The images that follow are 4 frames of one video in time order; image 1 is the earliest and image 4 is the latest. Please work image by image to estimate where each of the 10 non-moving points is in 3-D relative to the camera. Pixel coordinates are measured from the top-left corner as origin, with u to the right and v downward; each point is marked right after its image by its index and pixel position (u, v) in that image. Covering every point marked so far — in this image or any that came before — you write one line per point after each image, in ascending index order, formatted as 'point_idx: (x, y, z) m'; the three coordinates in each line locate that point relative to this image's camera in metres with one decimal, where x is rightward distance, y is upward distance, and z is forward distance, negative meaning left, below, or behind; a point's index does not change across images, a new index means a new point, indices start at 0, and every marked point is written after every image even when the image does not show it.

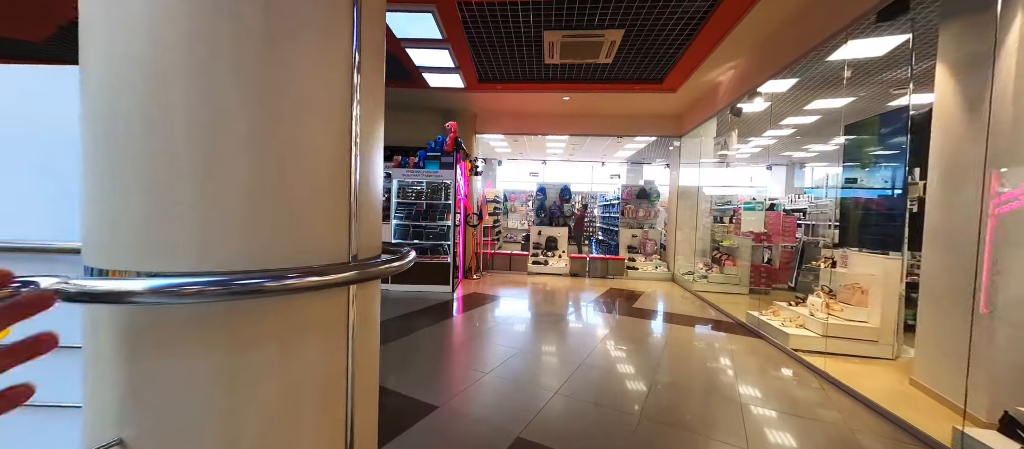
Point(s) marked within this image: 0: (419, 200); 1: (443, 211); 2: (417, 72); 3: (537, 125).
0: (-1.6, +0.4, +6.0) m
1: (-1.2, +0.2, +6.1) m
2: (-1.6, +2.5, +5.7) m
3: (+0.6, +2.2, +7.9) m
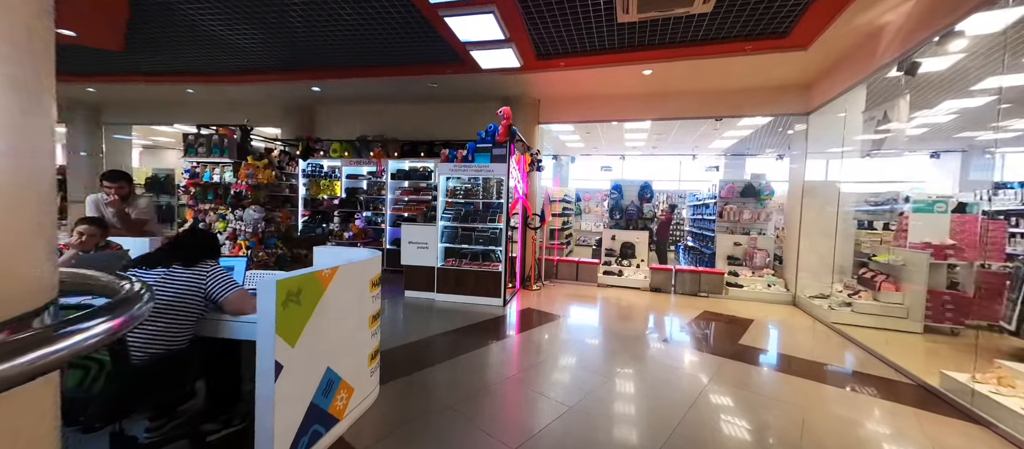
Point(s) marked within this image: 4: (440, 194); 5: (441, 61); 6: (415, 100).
0: (-0.6, +0.4, +5.3) m
1: (-0.3, +0.2, +5.3) m
2: (-0.7, +2.5, +5.0) m
3: (+1.9, +2.1, +6.6) m
4: (-1.1, +0.5, +5.3) m
5: (-1.1, +2.5, +5.5) m
6: (-2.0, +2.6, +7.3) m
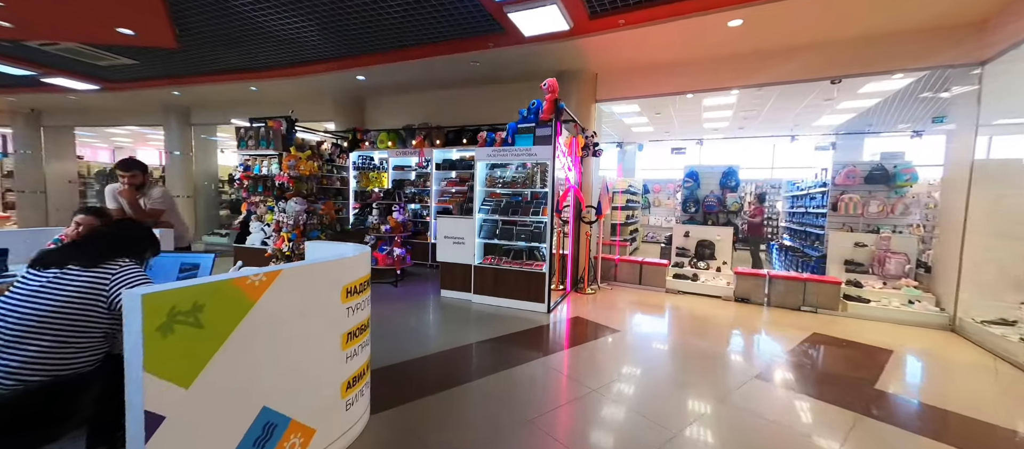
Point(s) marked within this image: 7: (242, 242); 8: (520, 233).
0: (0.0, +0.5, +4.7) m
1: (+0.4, +0.3, +4.5) m
2: (-0.1, +2.5, +4.4) m
3: (+2.7, +2.2, +5.5) m
4: (-0.4, +0.6, +4.7) m
5: (-0.4, +2.6, +4.9) m
6: (-1.0, +2.7, +6.9) m
7: (-4.2, -0.3, +5.5) m
8: (+0.1, -0.1, +4.6) m
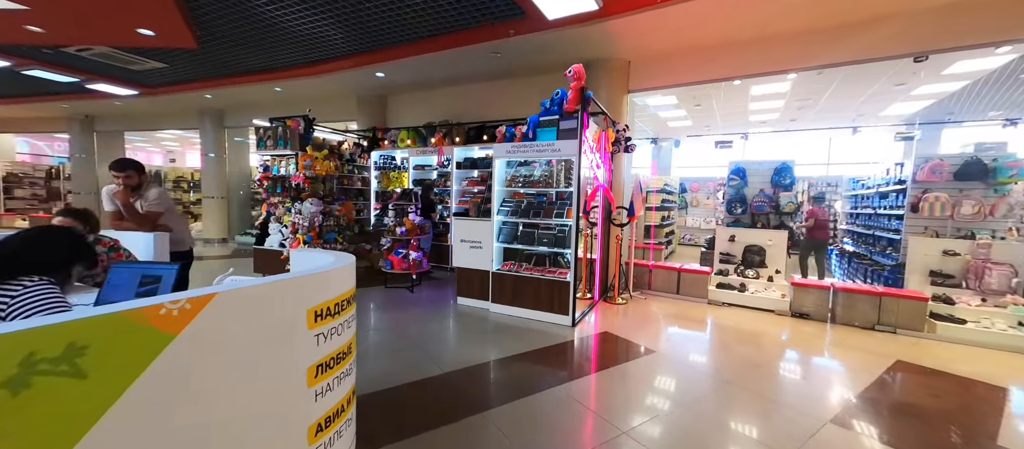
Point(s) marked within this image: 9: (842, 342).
0: (+0.3, +0.4, +4.3) m
1: (+0.6, +0.2, +4.1) m
2: (+0.2, +2.5, +4.0) m
3: (+3.0, +2.2, +4.8) m
4: (-0.2, +0.5, +4.4) m
5: (-0.2, +2.6, +4.5) m
6: (-0.5, +2.7, +6.5) m
7: (-3.9, -0.3, +5.5) m
8: (+0.4, -0.1, +4.2) m
9: (+3.7, -1.3, +4.0) m
